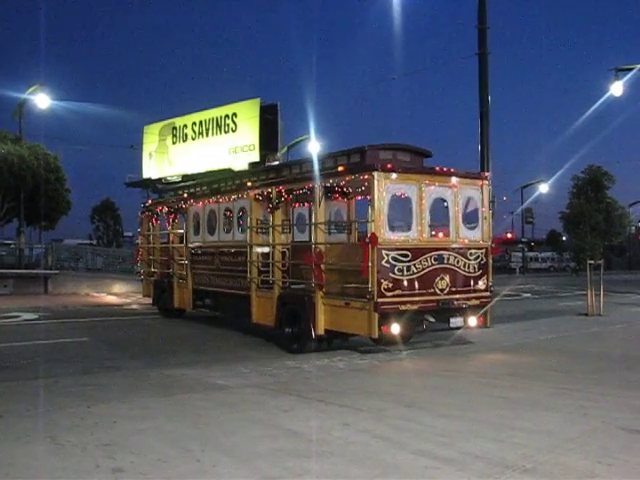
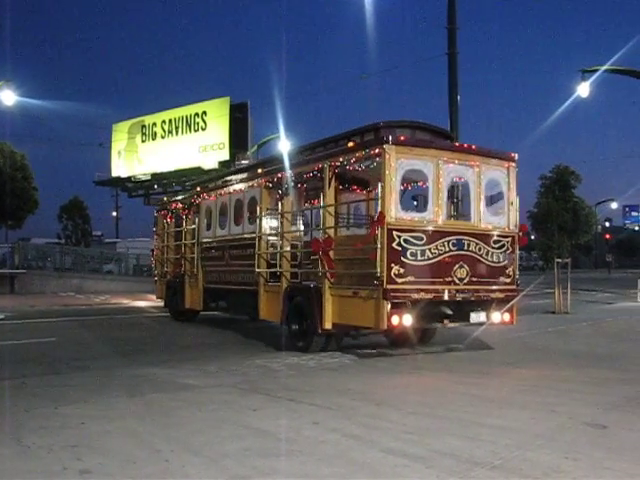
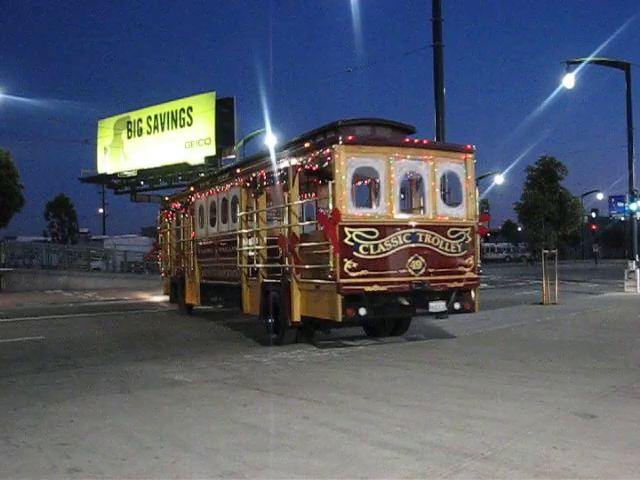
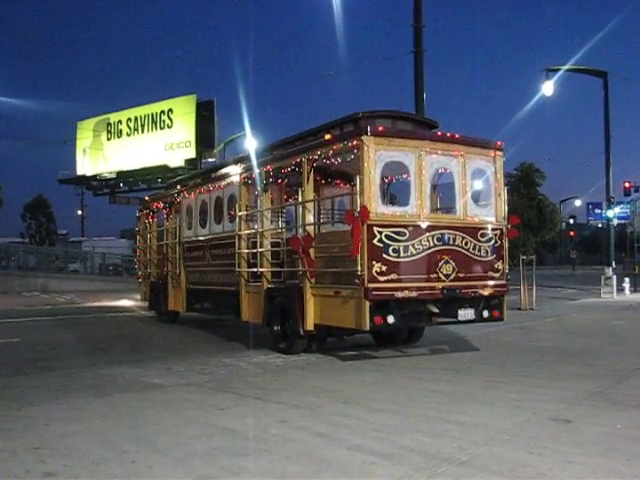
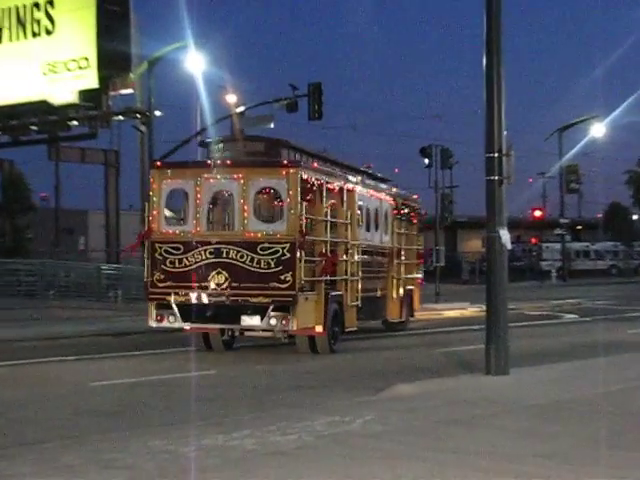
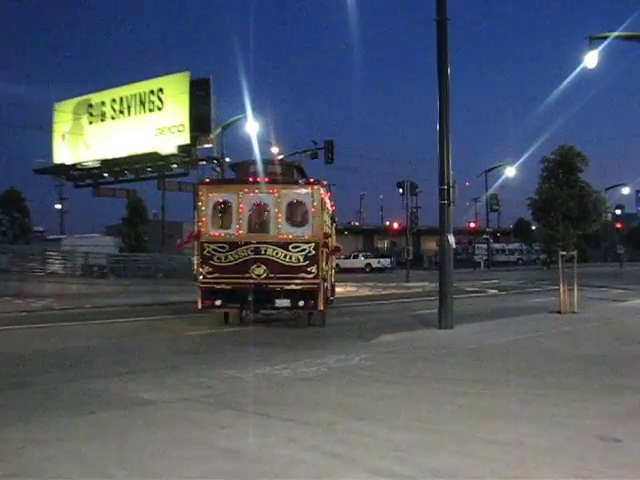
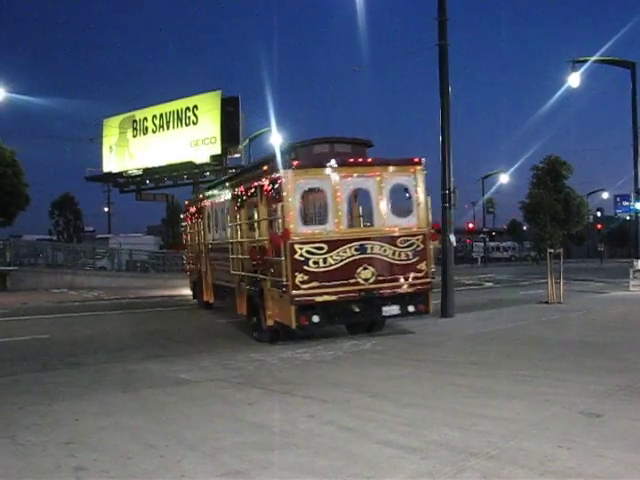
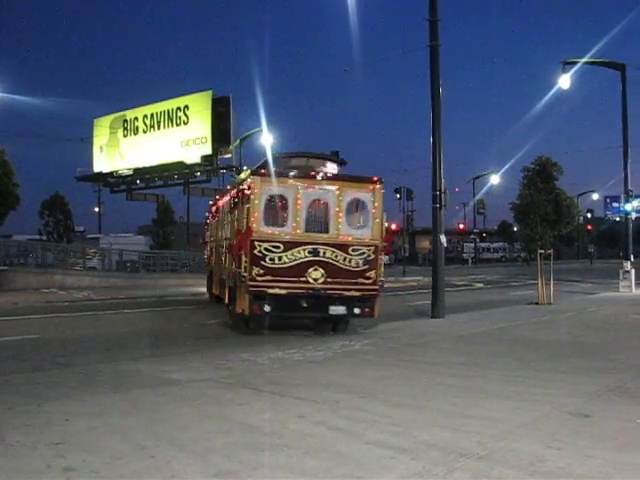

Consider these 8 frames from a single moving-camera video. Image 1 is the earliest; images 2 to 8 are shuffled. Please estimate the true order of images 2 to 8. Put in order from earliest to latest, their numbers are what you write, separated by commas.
2, 4, 3, 7, 8, 6, 5
